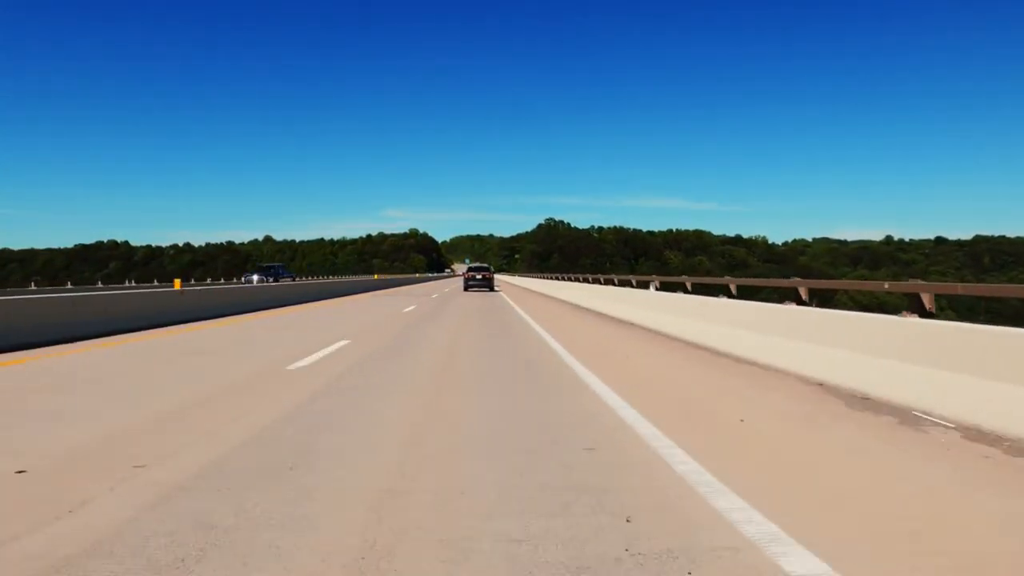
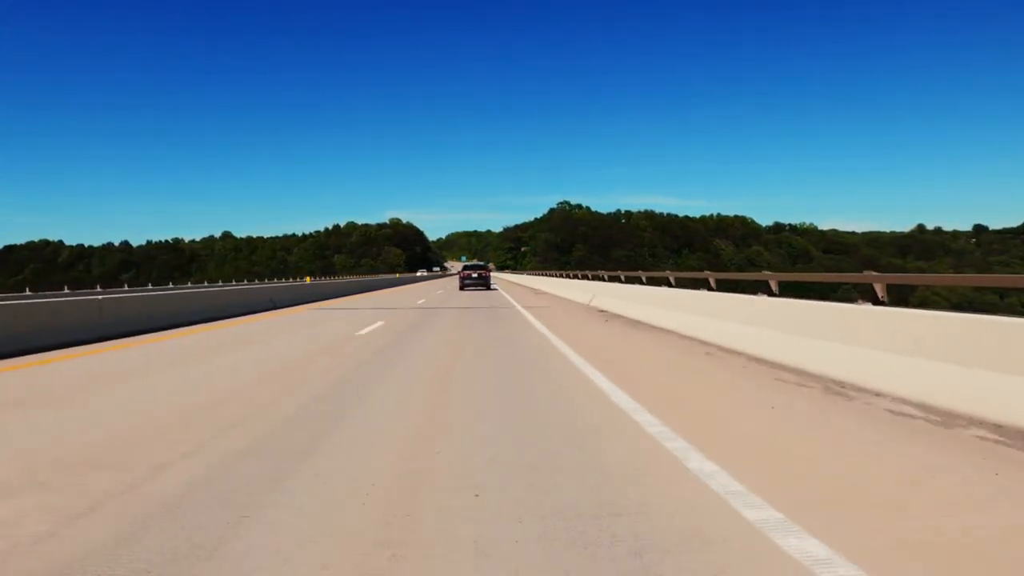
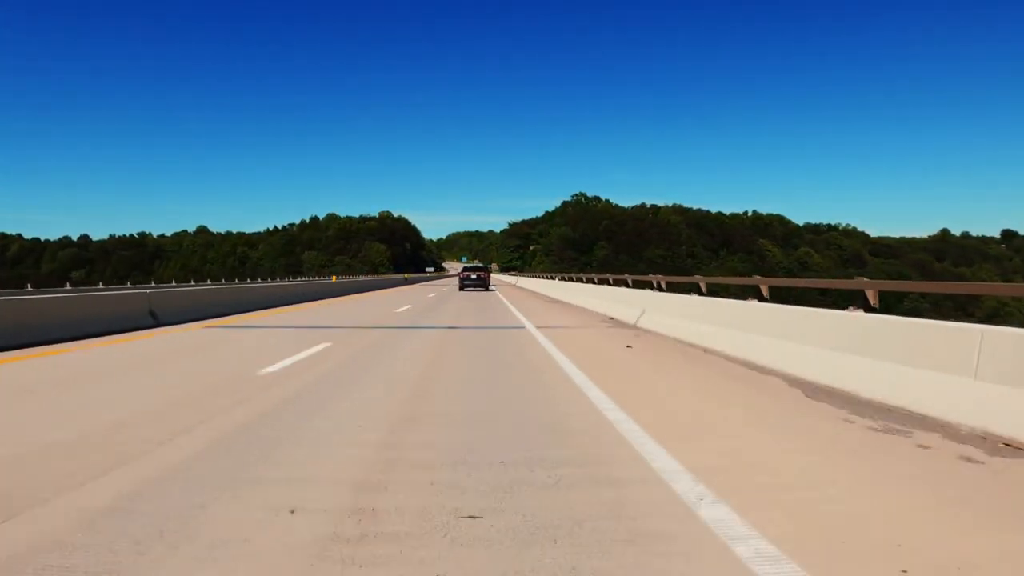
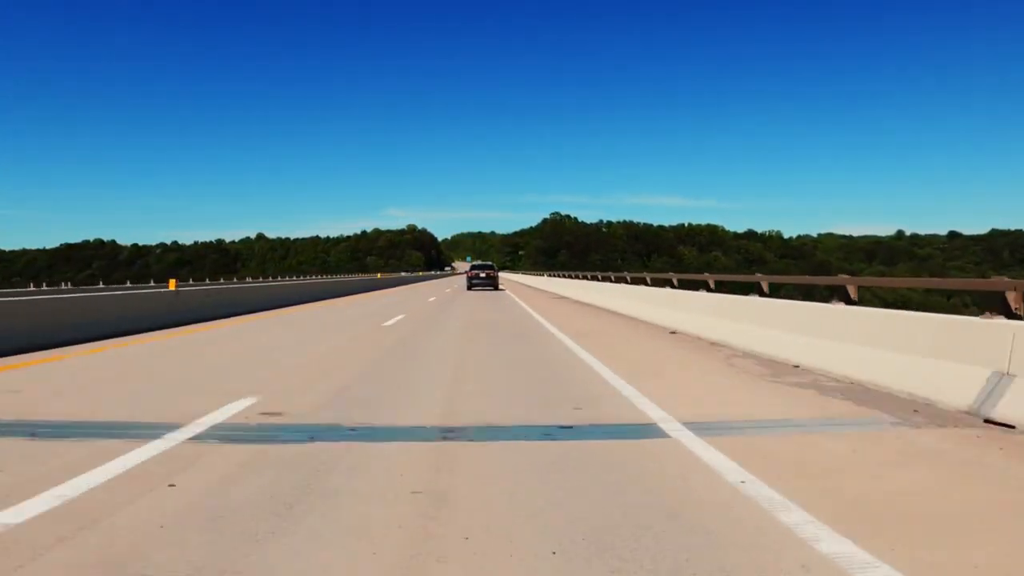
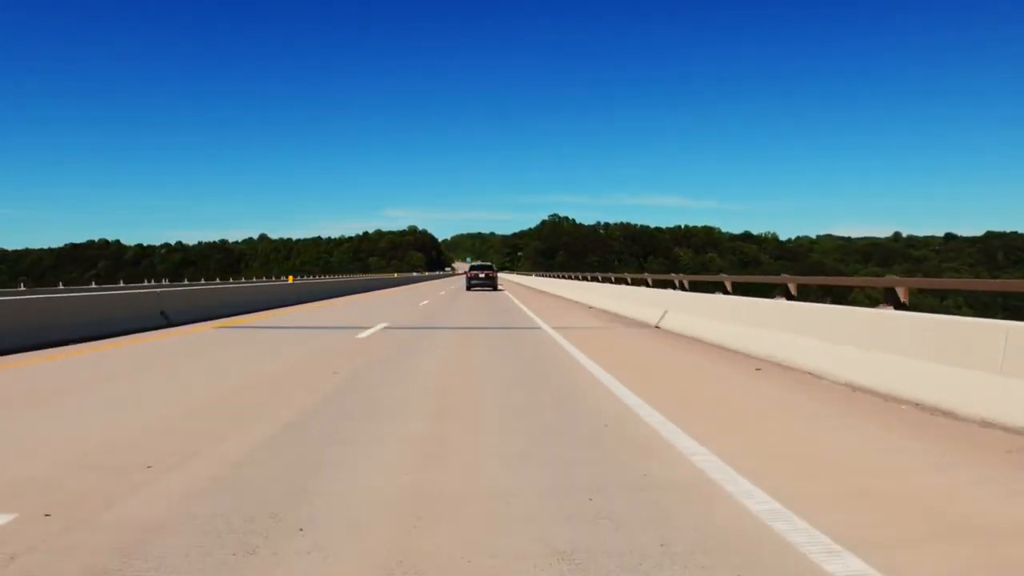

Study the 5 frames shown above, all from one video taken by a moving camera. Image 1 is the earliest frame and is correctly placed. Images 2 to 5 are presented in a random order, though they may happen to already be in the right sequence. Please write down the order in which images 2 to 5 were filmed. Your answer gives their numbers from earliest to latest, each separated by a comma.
5, 4, 2, 3
